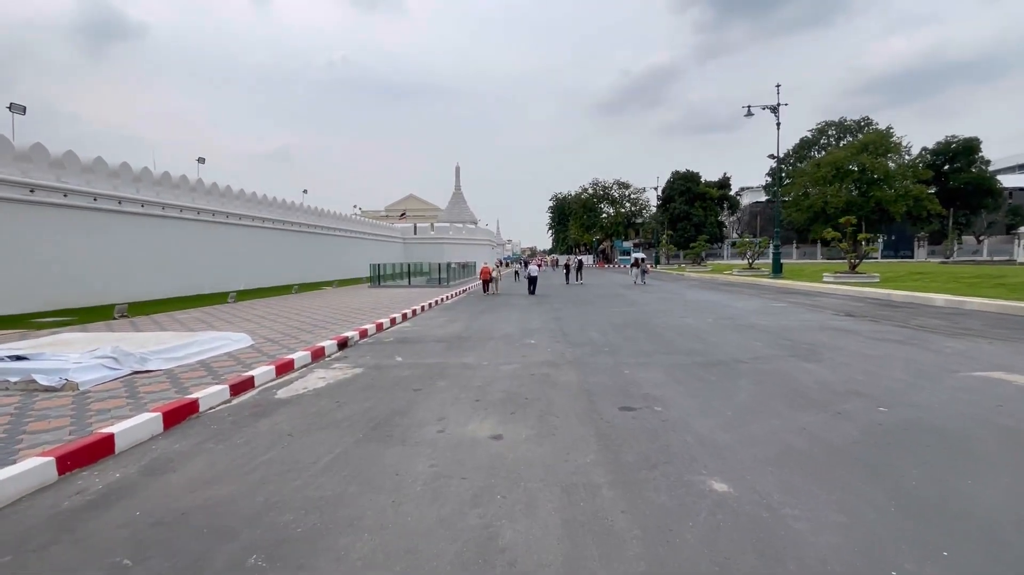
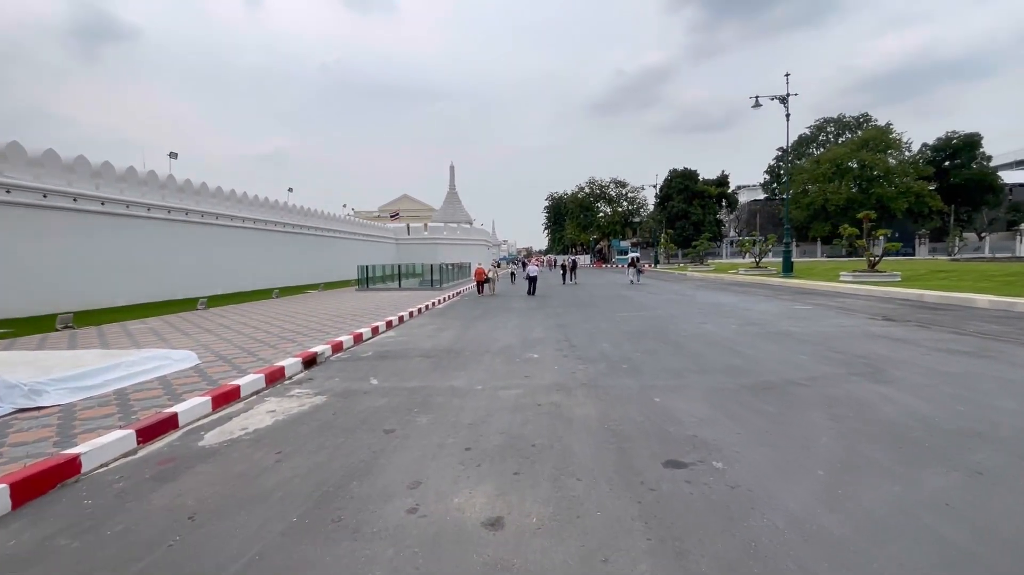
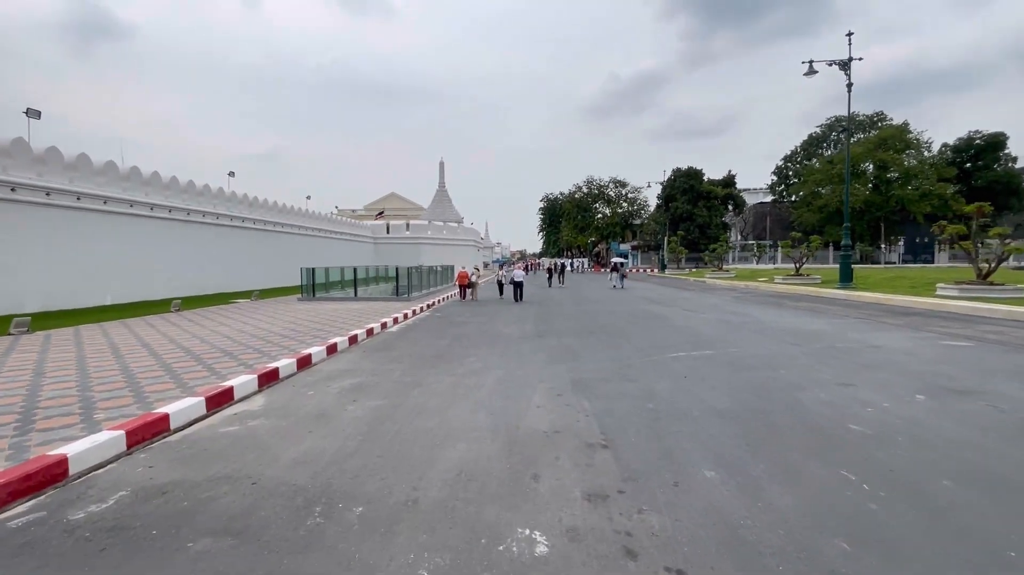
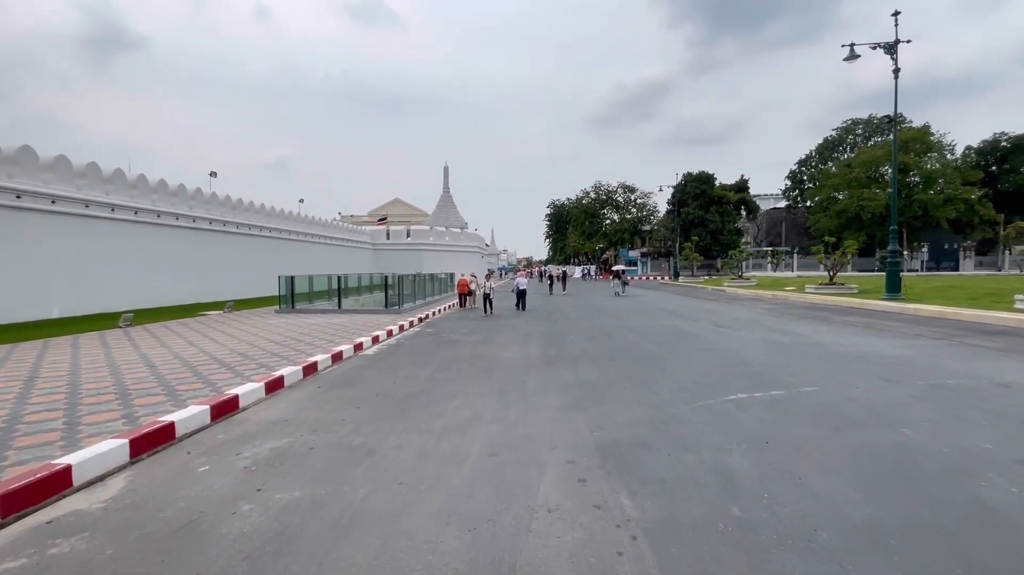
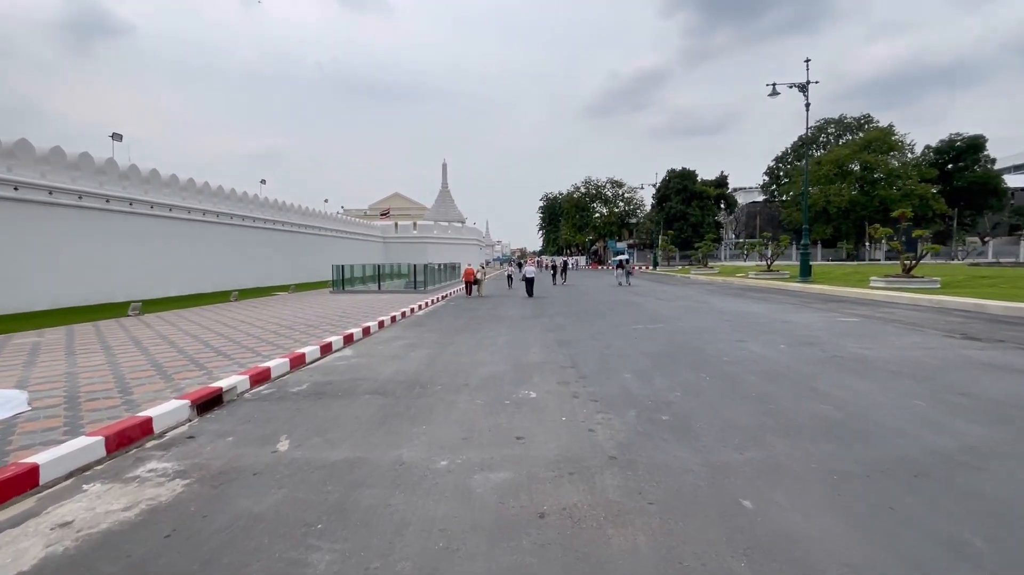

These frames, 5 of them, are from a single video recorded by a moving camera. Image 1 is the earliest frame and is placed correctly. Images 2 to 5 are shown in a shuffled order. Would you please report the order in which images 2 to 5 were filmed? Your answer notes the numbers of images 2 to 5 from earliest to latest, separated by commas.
2, 5, 3, 4
